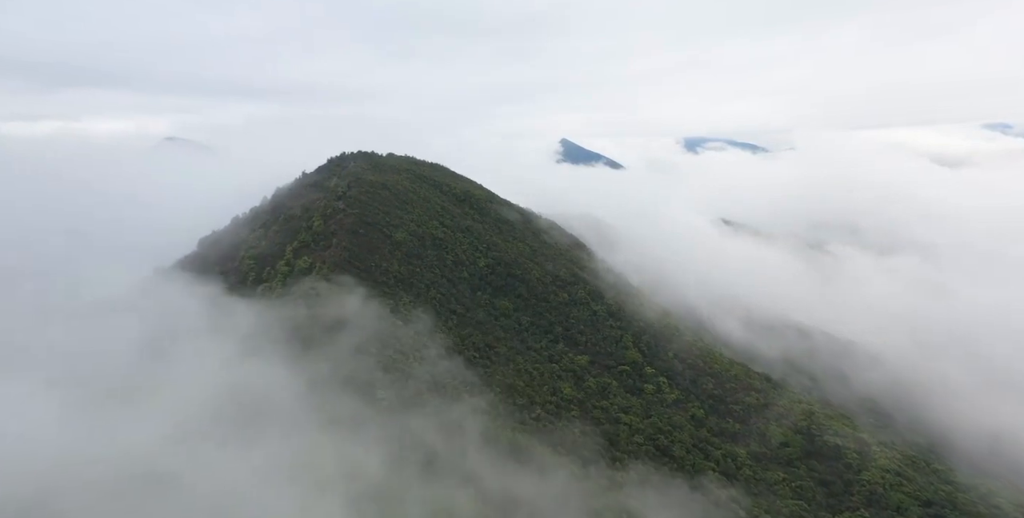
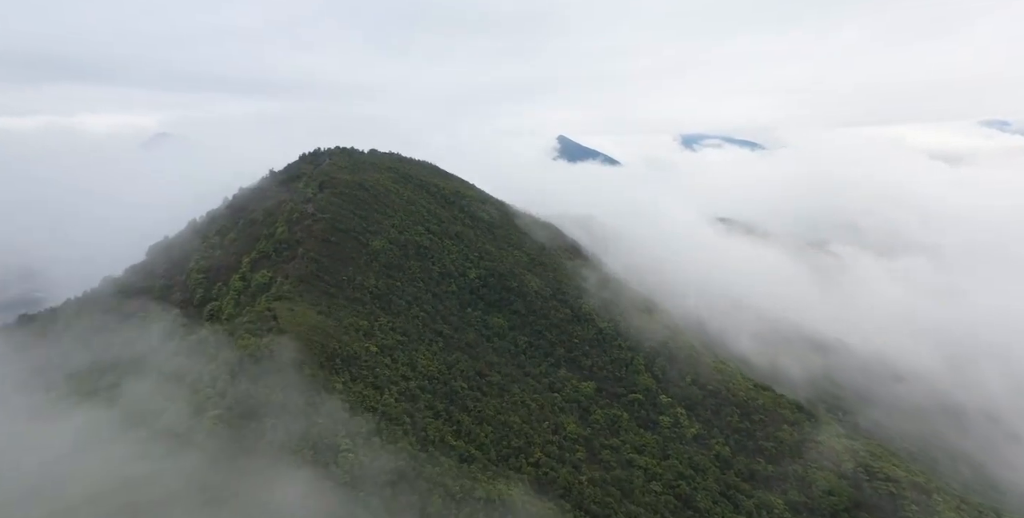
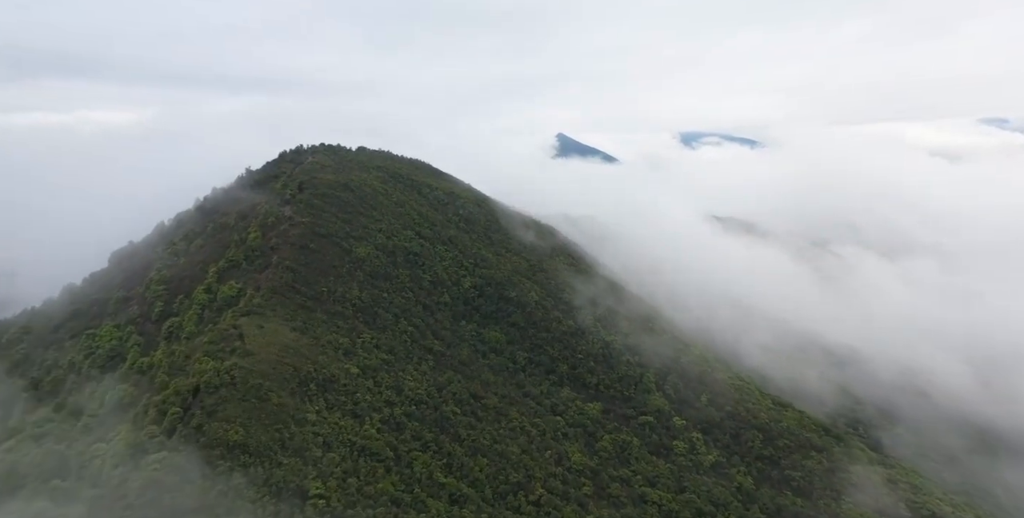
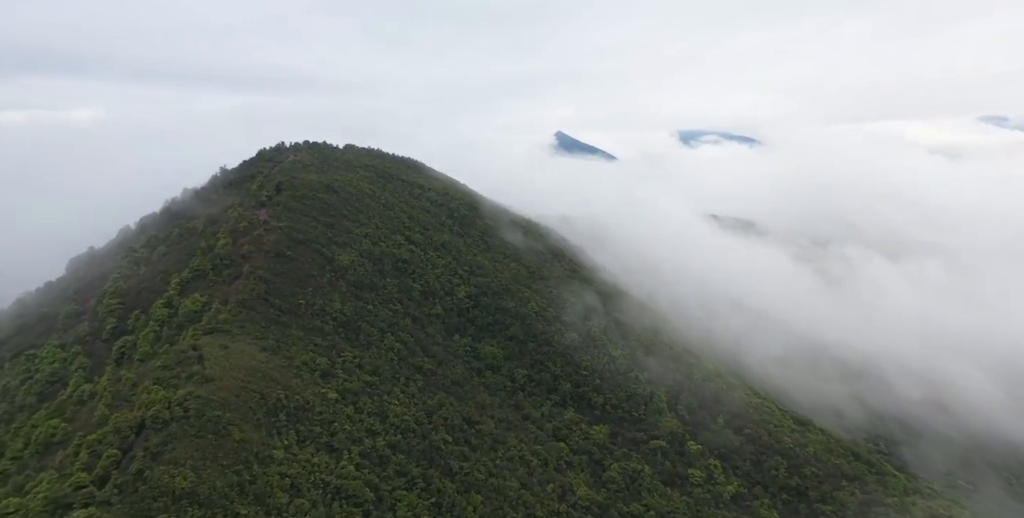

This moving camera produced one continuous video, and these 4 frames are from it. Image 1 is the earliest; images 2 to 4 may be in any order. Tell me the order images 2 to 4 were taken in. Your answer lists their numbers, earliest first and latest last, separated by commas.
2, 3, 4
